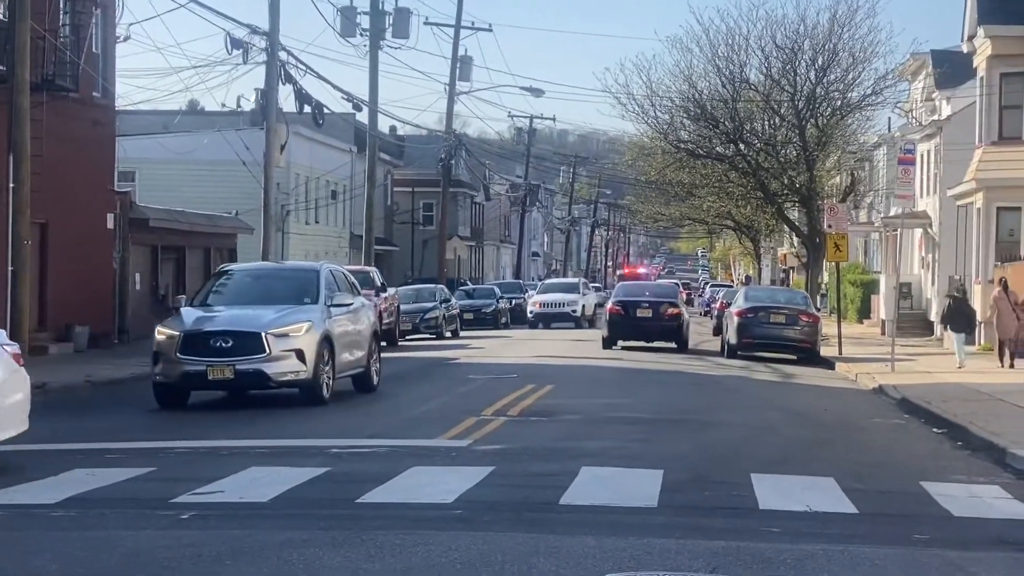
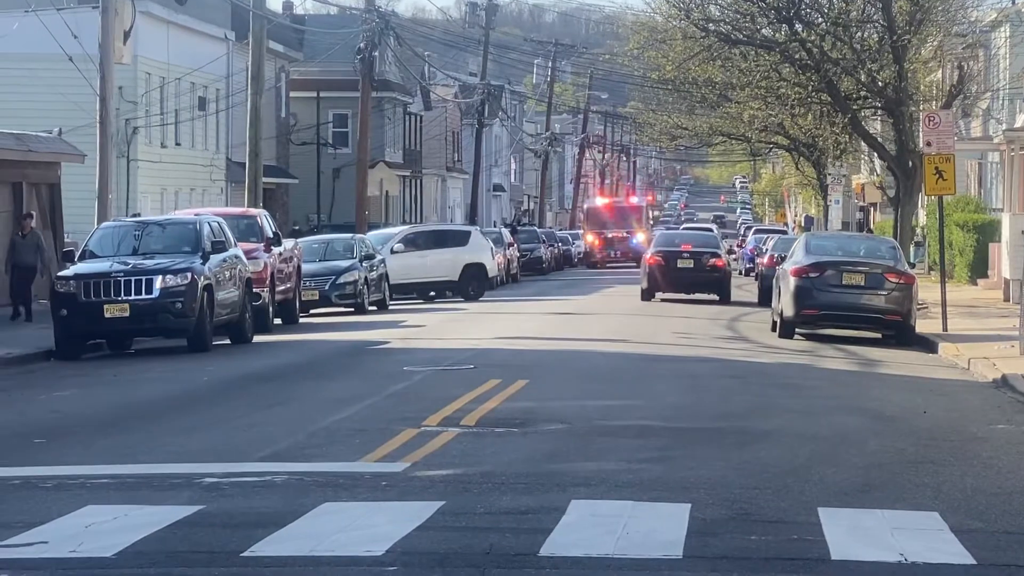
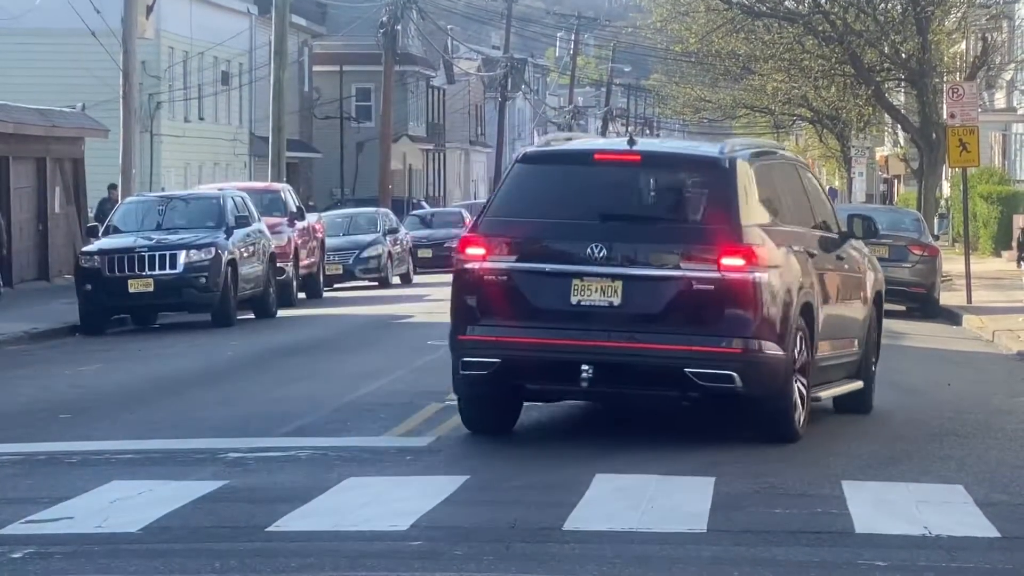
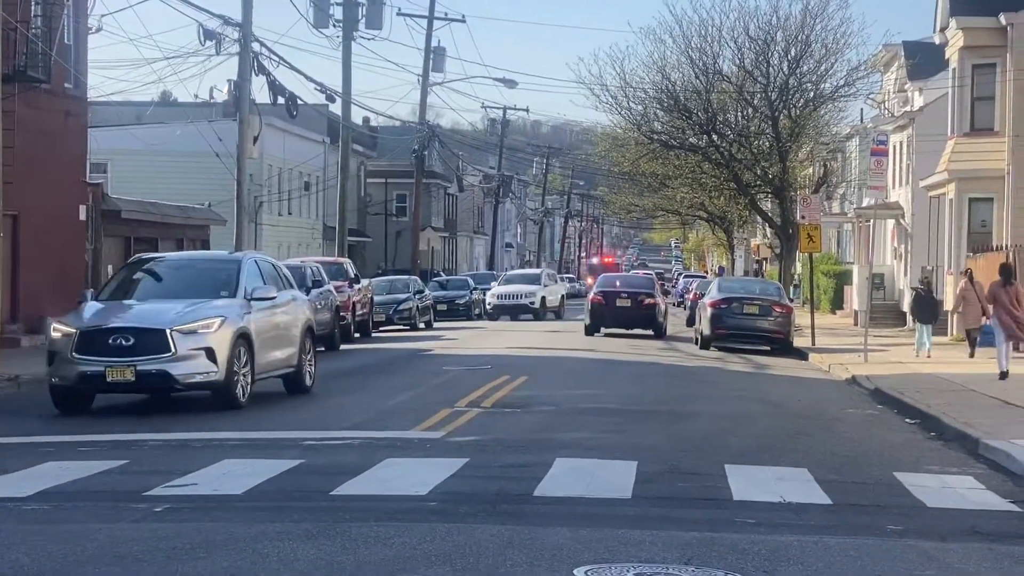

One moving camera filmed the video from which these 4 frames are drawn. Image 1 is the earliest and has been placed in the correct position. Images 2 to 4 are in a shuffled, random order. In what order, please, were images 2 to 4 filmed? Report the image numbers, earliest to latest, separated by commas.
4, 2, 3
